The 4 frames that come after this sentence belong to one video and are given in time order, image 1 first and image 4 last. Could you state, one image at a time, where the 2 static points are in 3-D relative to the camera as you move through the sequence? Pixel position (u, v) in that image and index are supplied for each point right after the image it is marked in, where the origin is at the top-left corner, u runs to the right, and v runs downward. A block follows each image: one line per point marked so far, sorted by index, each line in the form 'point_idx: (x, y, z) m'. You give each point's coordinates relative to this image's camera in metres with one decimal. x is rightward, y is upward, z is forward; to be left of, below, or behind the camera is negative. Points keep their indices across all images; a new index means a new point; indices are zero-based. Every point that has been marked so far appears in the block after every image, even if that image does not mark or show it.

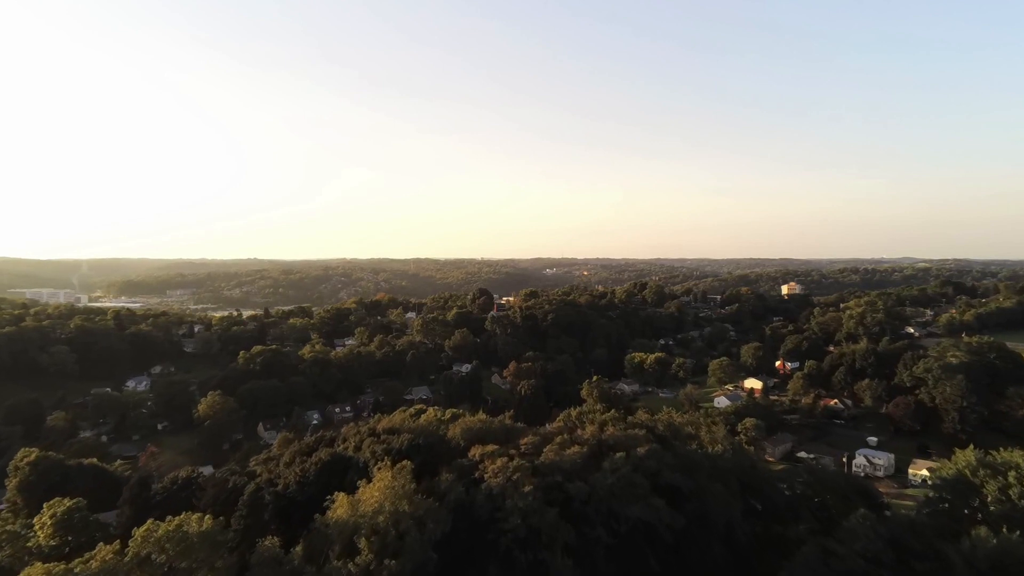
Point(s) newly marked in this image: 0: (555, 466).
0: (+0.9, -3.7, +13.3) m
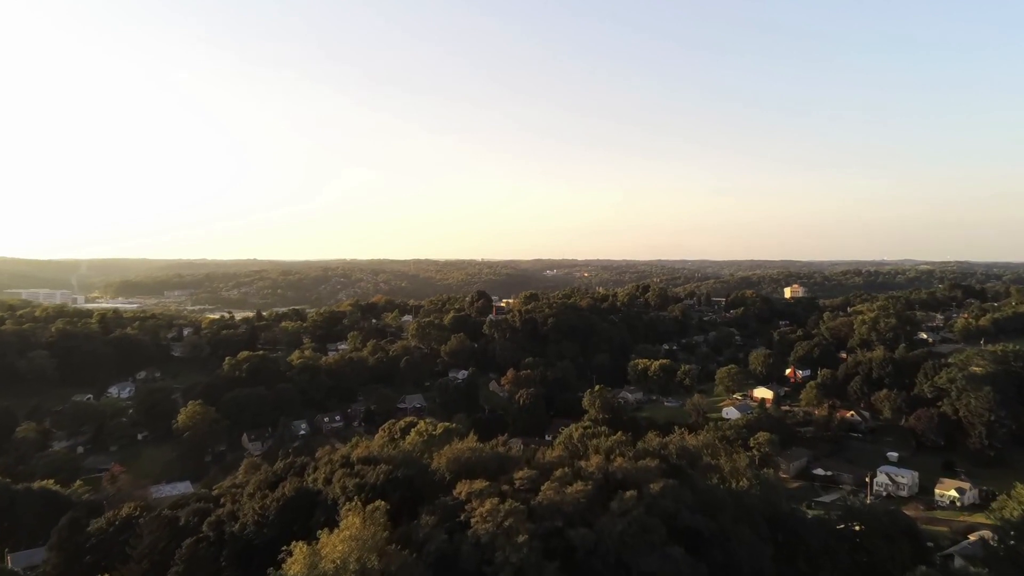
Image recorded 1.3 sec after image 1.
0: (+0.7, -3.9, +11.4) m
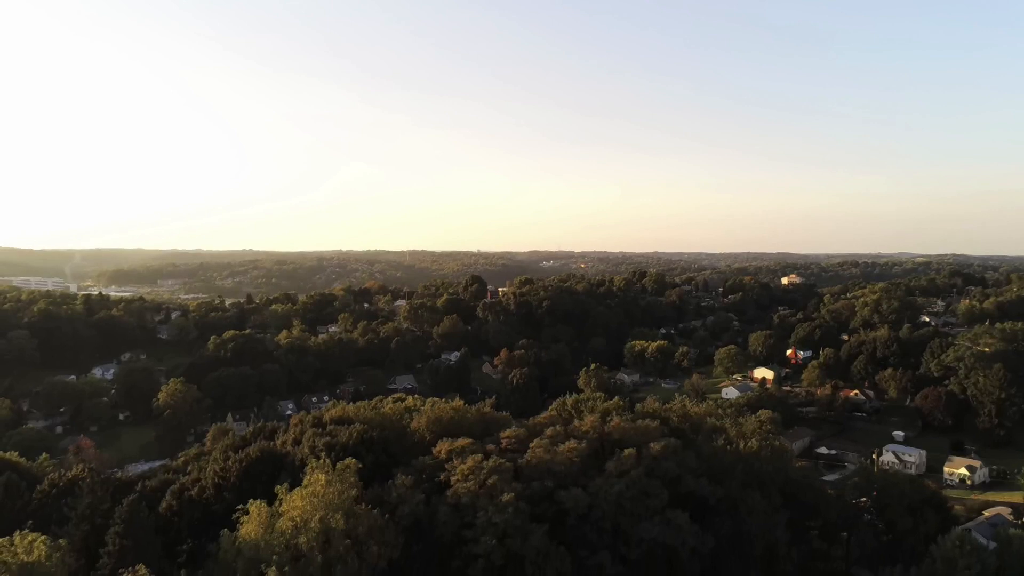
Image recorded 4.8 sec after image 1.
0: (+0.5, -2.8, +10.2) m
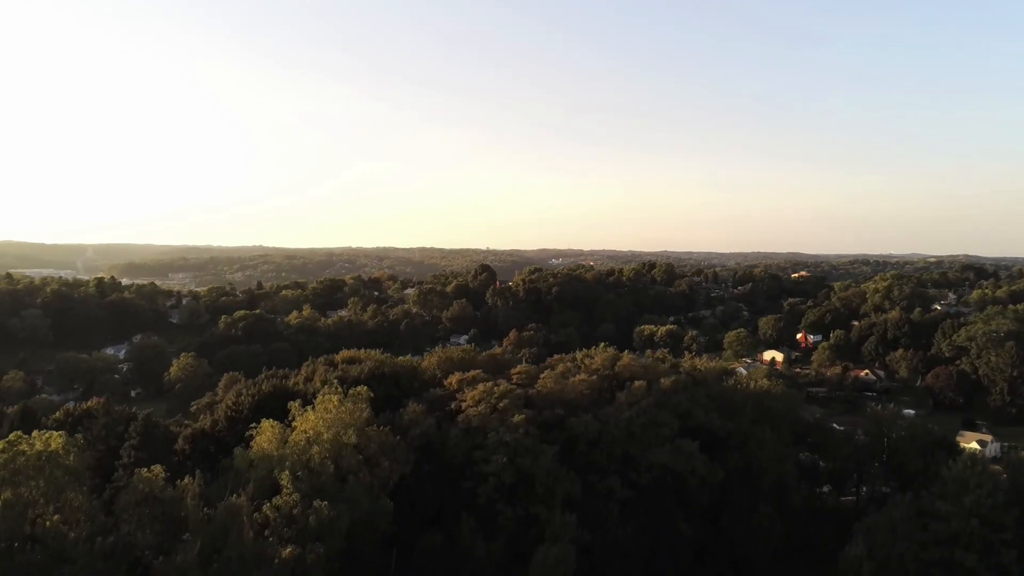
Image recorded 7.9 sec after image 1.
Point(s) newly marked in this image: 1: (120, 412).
0: (+0.7, -1.7, +10.3) m
1: (-6.9, -2.3, +11.6) m
